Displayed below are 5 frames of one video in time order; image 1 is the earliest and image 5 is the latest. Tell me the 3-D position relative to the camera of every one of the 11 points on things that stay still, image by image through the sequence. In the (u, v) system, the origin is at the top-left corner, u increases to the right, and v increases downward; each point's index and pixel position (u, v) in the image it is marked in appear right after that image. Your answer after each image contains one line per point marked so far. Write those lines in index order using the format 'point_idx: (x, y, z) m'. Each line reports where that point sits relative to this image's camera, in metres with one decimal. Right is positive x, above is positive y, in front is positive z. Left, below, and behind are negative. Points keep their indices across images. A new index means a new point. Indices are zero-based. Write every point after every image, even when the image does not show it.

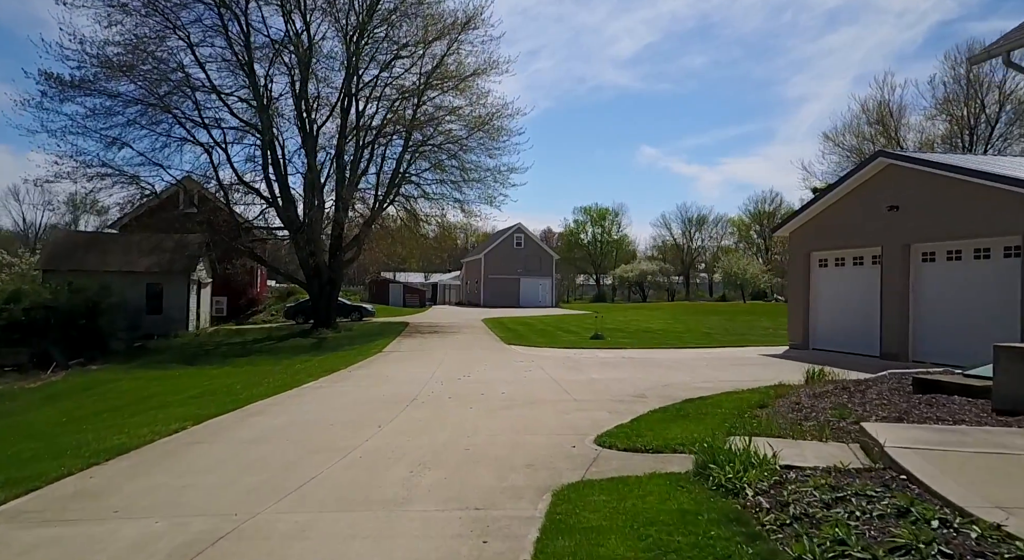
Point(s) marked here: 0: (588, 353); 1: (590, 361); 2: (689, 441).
0: (+2.1, -2.0, +15.8) m
1: (+1.9, -2.0, +14.2) m
2: (+1.8, -1.6, +5.8) m
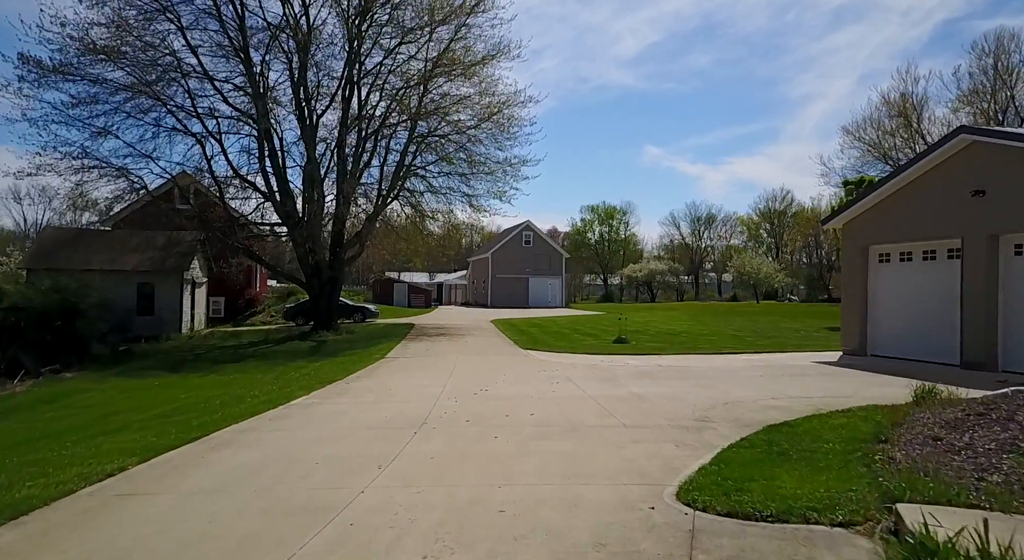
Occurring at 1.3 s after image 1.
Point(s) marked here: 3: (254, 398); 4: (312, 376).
0: (+2.6, -2.0, +14.0) m
1: (+2.4, -2.0, +12.4) m
2: (+2.2, -1.6, +4.0) m
3: (-4.8, -2.2, +10.5) m
4: (-4.9, -2.4, +14.0) m
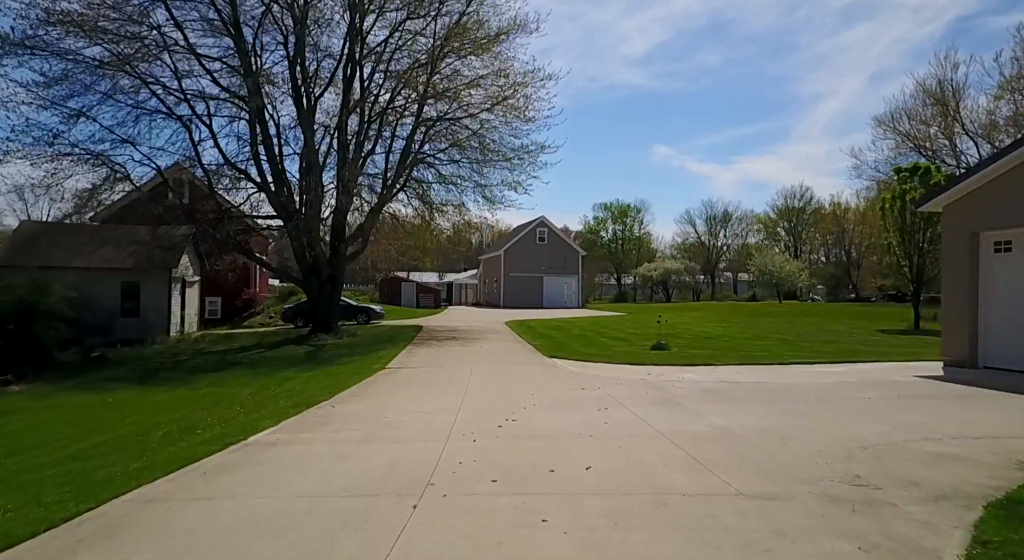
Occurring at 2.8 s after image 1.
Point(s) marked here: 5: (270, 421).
0: (+3.1, -1.9, +11.4) m
1: (+2.9, -1.9, +9.8) m
2: (+2.6, -1.5, +1.4) m
3: (-4.3, -2.1, +8.1) m
4: (-4.3, -2.3, +11.6) m
5: (-3.4, -2.0, +8.0) m
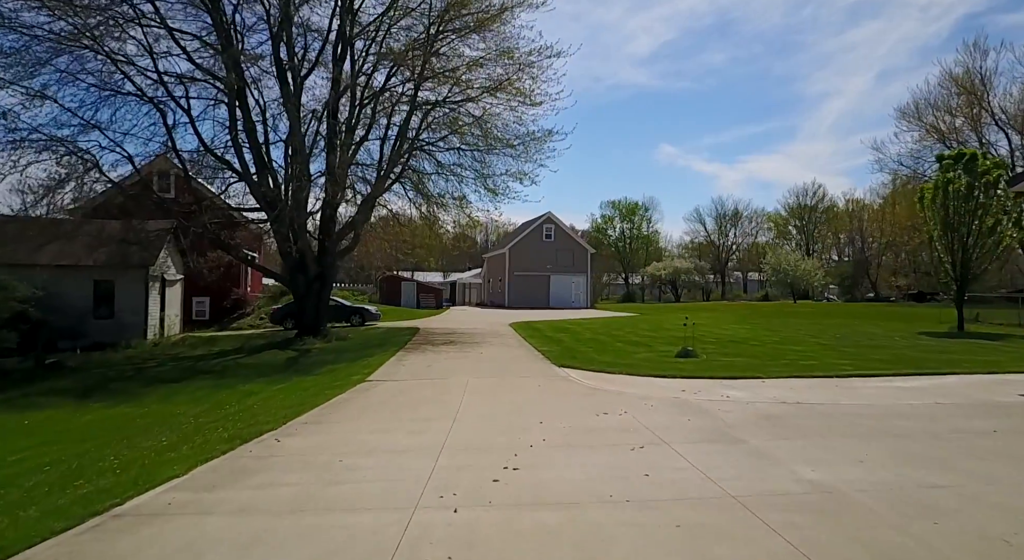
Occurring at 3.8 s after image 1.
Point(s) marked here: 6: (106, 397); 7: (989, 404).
0: (+3.2, -1.8, +9.2) m
1: (+3.0, -1.8, +7.7) m
2: (+2.5, -1.4, -0.8) m
3: (-4.3, -2.0, +6.0) m
4: (-4.3, -2.2, +9.5) m
5: (-3.4, -1.9, +5.9) m
6: (-8.7, -2.5, +12.2) m
7: (+6.5, -1.7, +7.9) m
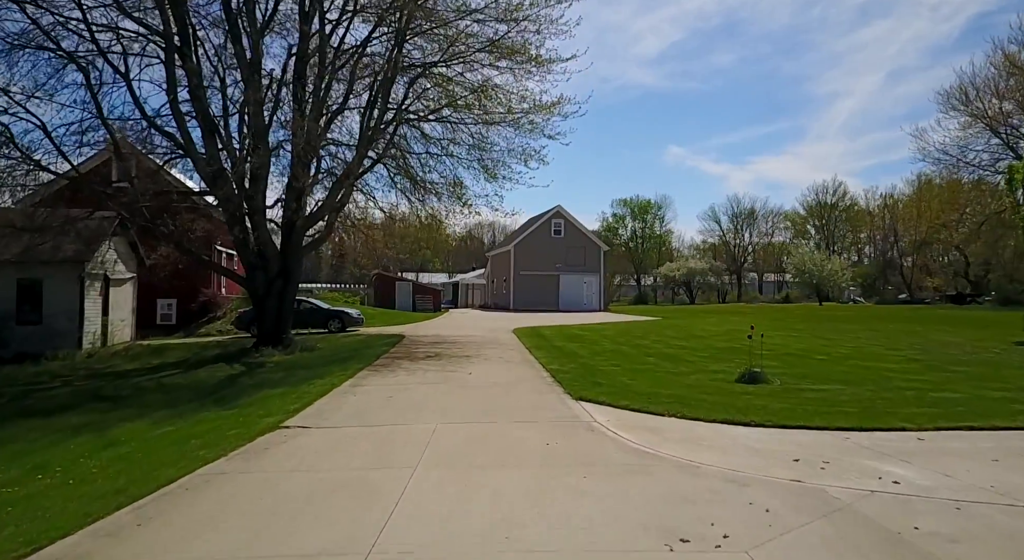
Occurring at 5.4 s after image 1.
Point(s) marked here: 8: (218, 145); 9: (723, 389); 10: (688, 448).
0: (+3.1, -1.7, +5.2) m
1: (+2.8, -1.7, +3.6) m
2: (+2.2, -1.2, -4.8) m
3: (-4.4, -1.9, +2.1) m
4: (-4.4, -2.1, +5.5) m
5: (-3.5, -1.8, +1.9) m
6: (-8.7, -2.4, +8.3) m
7: (+6.4, -1.6, +3.8) m
8: (-9.4, +4.2, +18.4) m
9: (+3.5, -1.8, +9.5) m
10: (+1.9, -1.8, +6.1) m
